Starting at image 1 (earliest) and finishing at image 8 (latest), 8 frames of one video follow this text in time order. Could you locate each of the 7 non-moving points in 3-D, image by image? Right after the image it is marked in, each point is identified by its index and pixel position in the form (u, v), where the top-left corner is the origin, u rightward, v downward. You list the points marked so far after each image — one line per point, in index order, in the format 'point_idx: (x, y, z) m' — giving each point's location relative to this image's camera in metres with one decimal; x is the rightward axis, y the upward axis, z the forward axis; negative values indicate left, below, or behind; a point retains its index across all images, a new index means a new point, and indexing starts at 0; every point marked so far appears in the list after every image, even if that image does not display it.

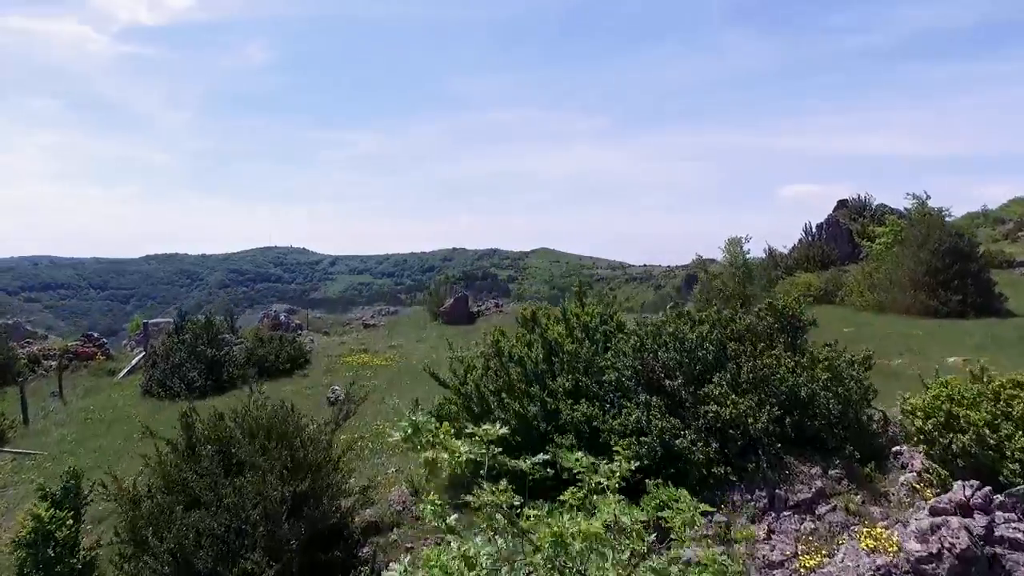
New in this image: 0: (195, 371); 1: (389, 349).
0: (-7.0, -1.8, +15.8) m
1: (-3.4, -1.6, +19.3) m
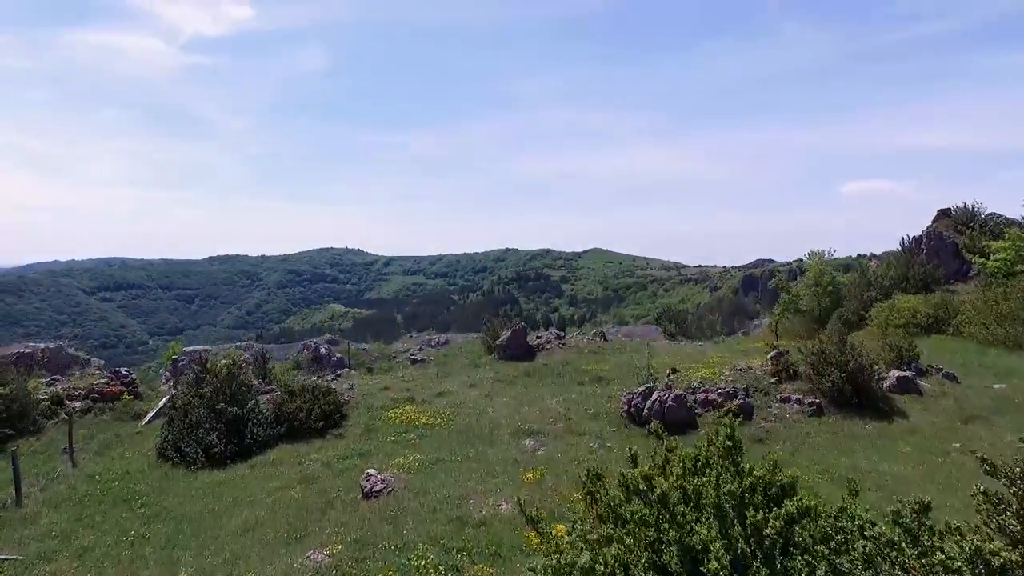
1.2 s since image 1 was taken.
0: (-5.7, -2.8, +13.6) m
1: (-1.8, -2.6, +16.9) m
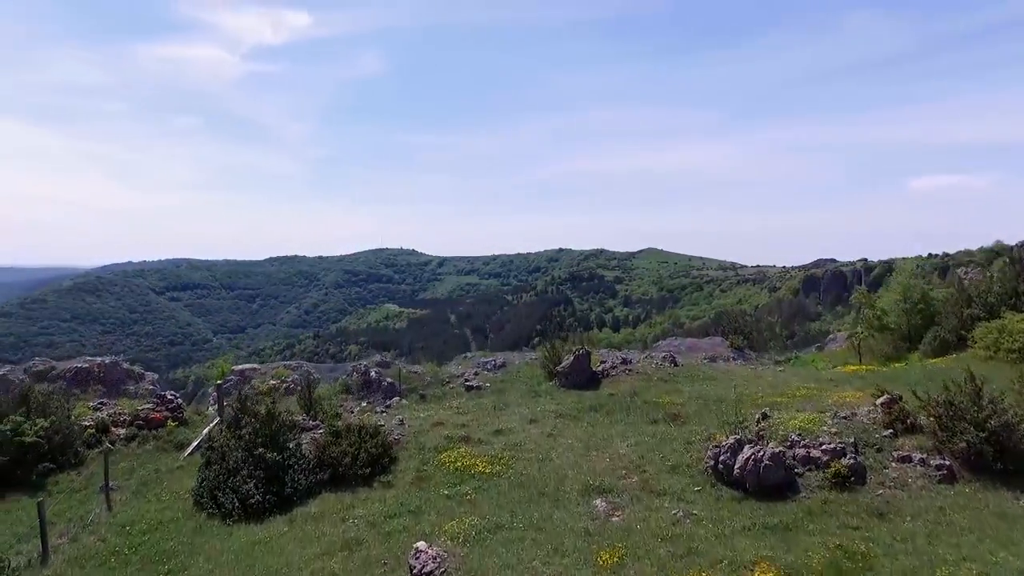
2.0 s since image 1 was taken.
0: (-4.5, -3.4, +12.4) m
1: (-0.4, -3.2, +15.4) m
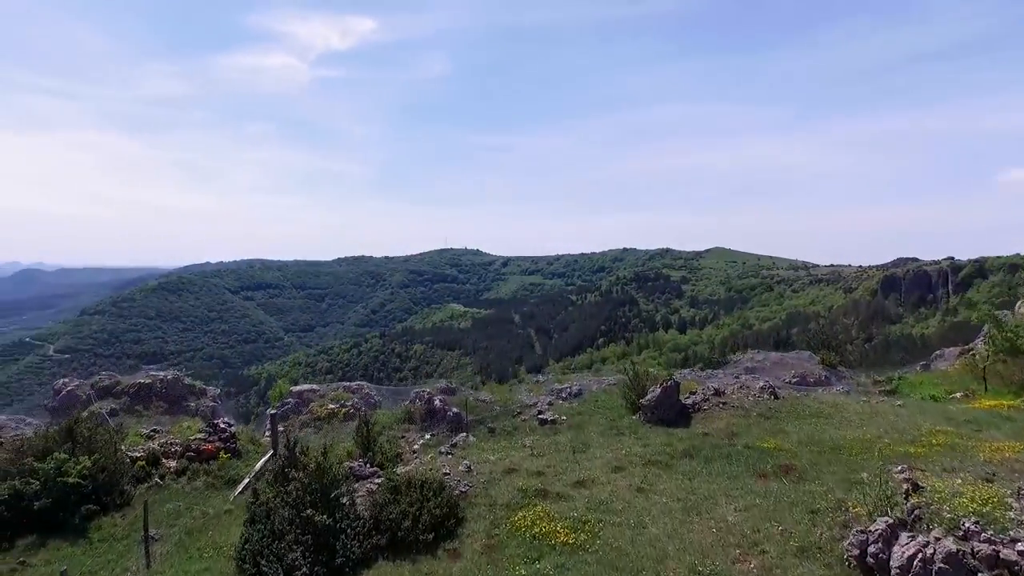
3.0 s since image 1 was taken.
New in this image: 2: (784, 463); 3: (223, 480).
0: (-3.2, -3.9, +10.8) m
1: (+1.1, -3.7, +13.3) m
2: (+5.2, -3.3, +13.7) m
3: (-6.8, -4.5, +17.0) m
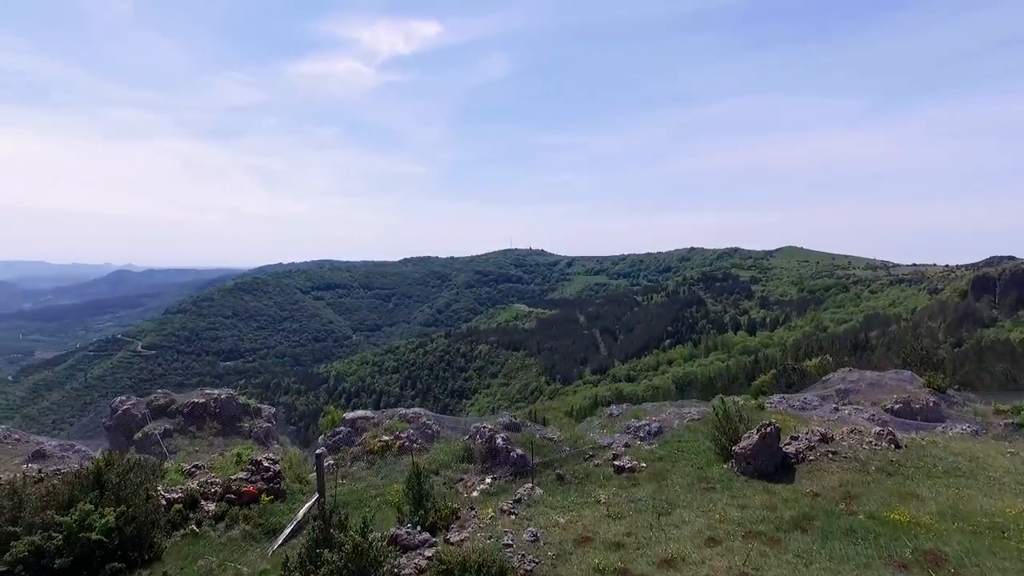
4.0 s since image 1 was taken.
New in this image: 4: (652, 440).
0: (-2.3, -4.6, +8.9) m
1: (+2.3, -4.3, +11.1) m
2: (+6.3, -4.0, +11.0) m
3: (-5.3, -5.1, +15.4) m
4: (+3.4, -3.7, +17.6) m
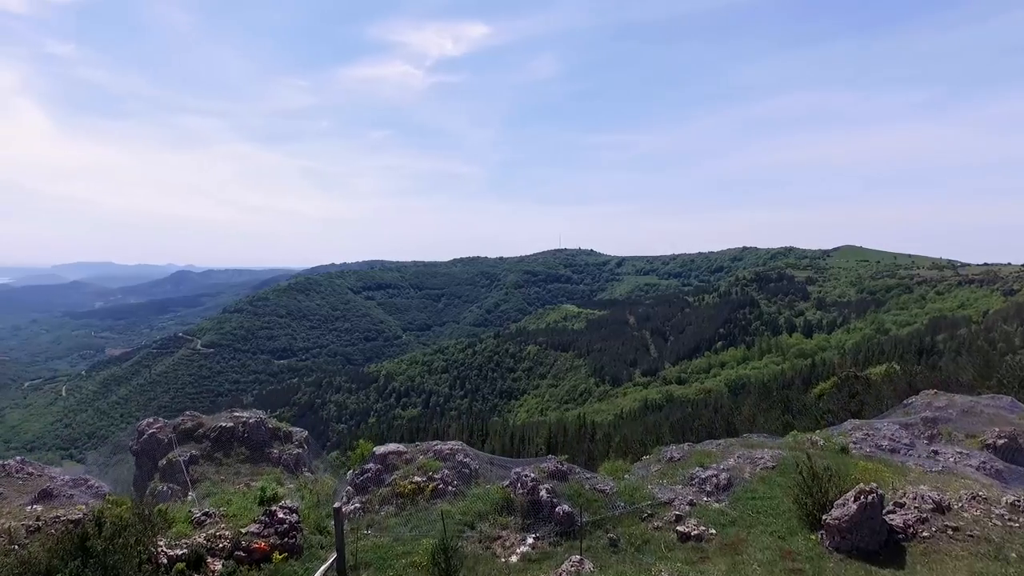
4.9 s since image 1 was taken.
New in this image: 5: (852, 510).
0: (-1.9, -5.2, +6.8) m
1: (+2.8, -5.0, +8.6) m
2: (+6.8, -4.6, +8.3) m
3: (-4.5, -5.8, +13.5) m
4: (+4.4, -4.3, +15.1) m
5: (+5.8, -3.8, +12.2) m
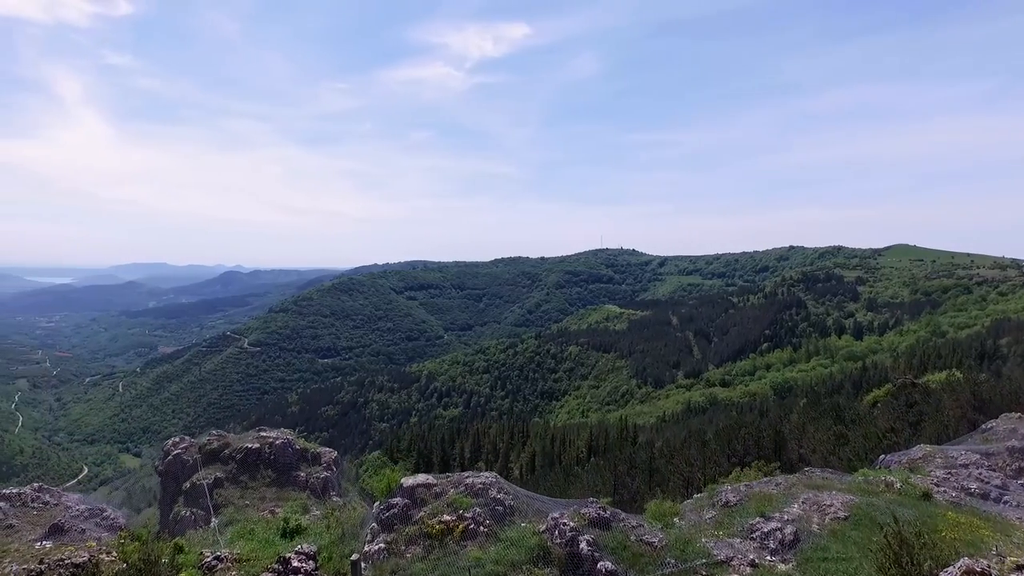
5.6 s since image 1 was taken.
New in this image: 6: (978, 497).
0: (-1.7, -5.7, +5.3) m
1: (+3.1, -5.5, +6.9) m
2: (+7.1, -5.1, +6.3) m
3: (-3.9, -6.3, +12.1) m
4: (+5.1, -4.9, +13.3) m
5: (+6.3, -4.3, +10.3) m
6: (+10.7, -4.8, +16.4) m
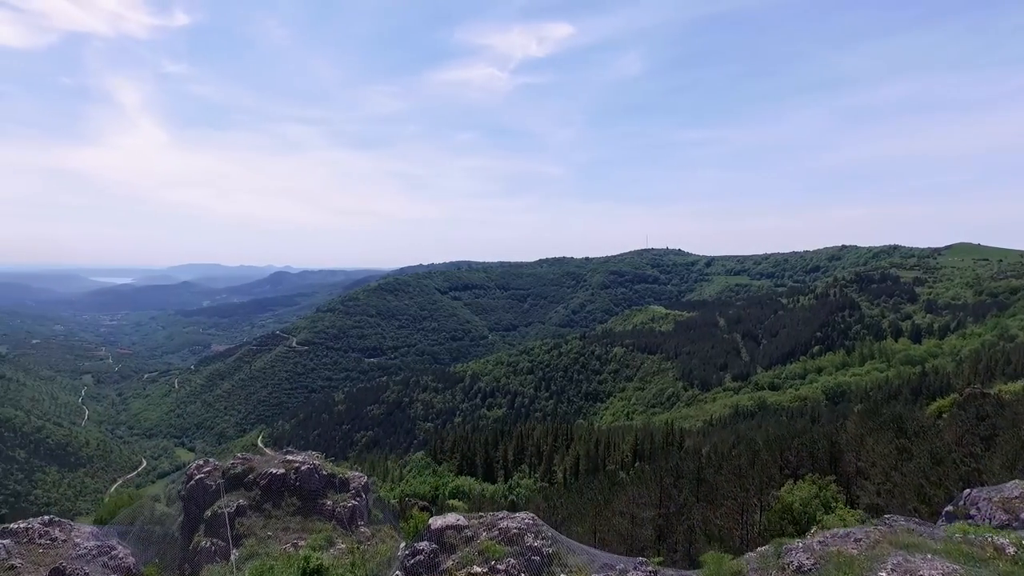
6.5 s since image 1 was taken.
0: (-1.6, -6.3, +3.5) m
1: (+3.3, -6.1, +4.8) m
2: (+7.3, -5.7, +4.0) m
3: (-3.4, -6.8, +10.5) m
4: (+5.6, -5.4, +11.0) m
5: (+6.7, -4.9, +8.0) m
6: (+11.4, -5.3, +13.8) m
